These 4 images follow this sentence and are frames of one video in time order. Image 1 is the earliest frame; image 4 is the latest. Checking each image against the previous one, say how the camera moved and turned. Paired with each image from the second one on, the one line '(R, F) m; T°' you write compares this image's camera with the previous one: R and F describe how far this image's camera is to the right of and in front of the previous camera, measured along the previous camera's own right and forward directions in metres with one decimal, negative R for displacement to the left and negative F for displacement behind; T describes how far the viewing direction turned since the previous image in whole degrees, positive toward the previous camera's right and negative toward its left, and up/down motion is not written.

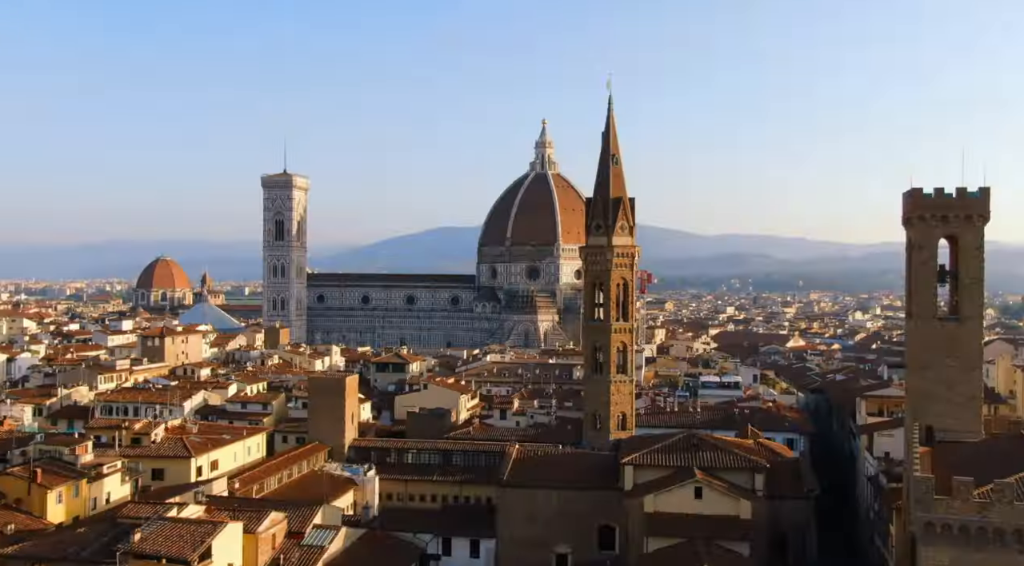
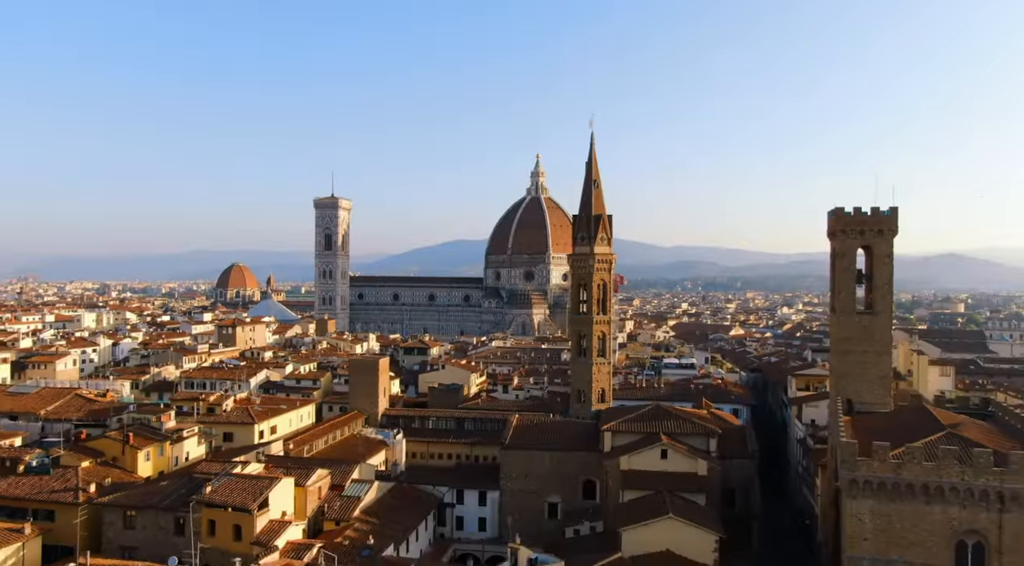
(-0.7, -4.3) m; +2°
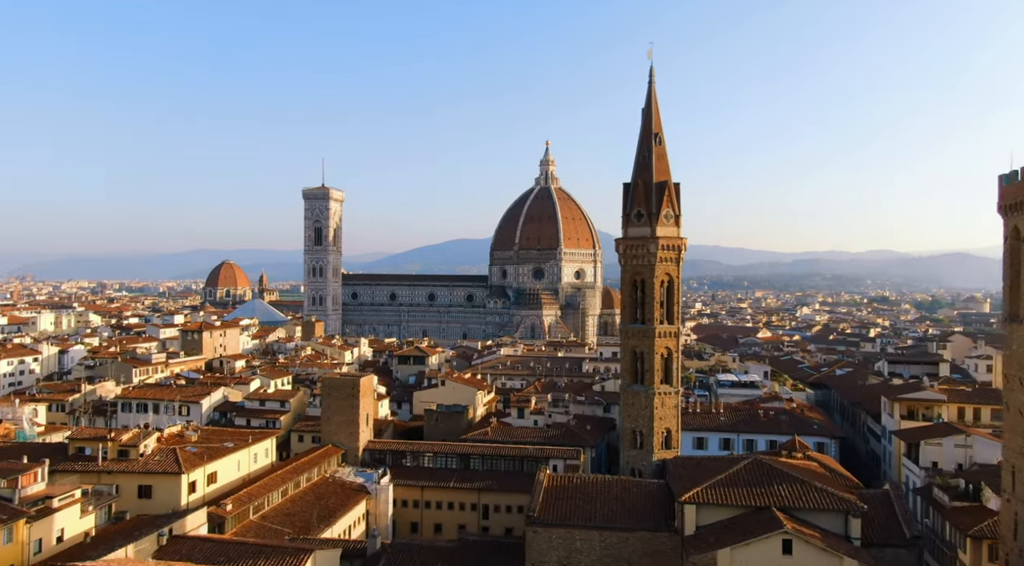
(-0.3, +4.4) m; 0°
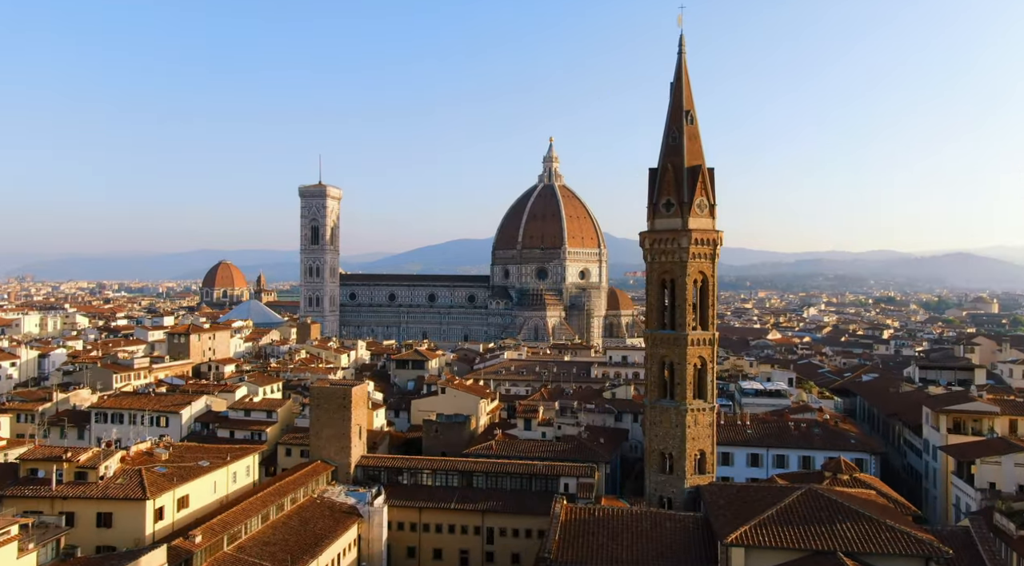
(-0.1, +1.4) m; 0°
